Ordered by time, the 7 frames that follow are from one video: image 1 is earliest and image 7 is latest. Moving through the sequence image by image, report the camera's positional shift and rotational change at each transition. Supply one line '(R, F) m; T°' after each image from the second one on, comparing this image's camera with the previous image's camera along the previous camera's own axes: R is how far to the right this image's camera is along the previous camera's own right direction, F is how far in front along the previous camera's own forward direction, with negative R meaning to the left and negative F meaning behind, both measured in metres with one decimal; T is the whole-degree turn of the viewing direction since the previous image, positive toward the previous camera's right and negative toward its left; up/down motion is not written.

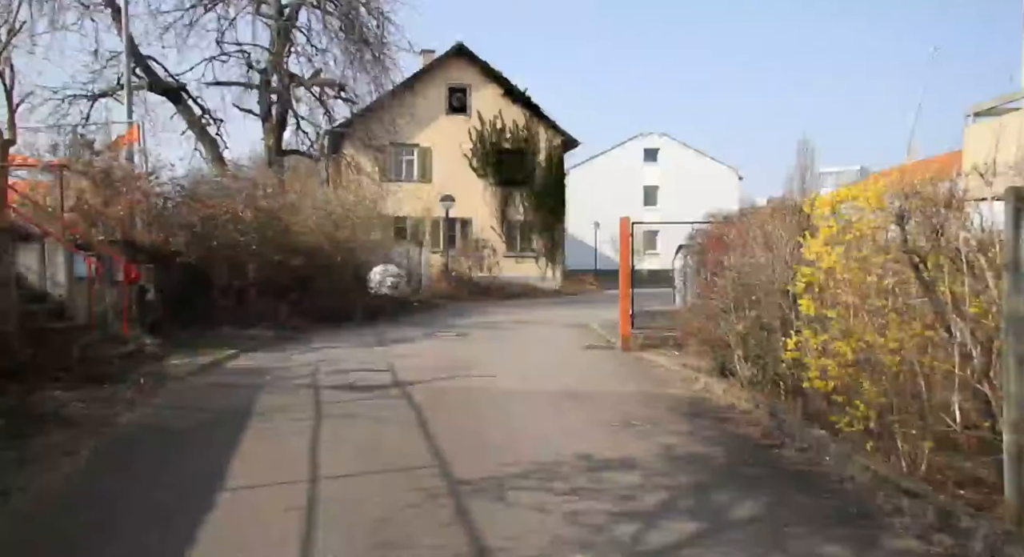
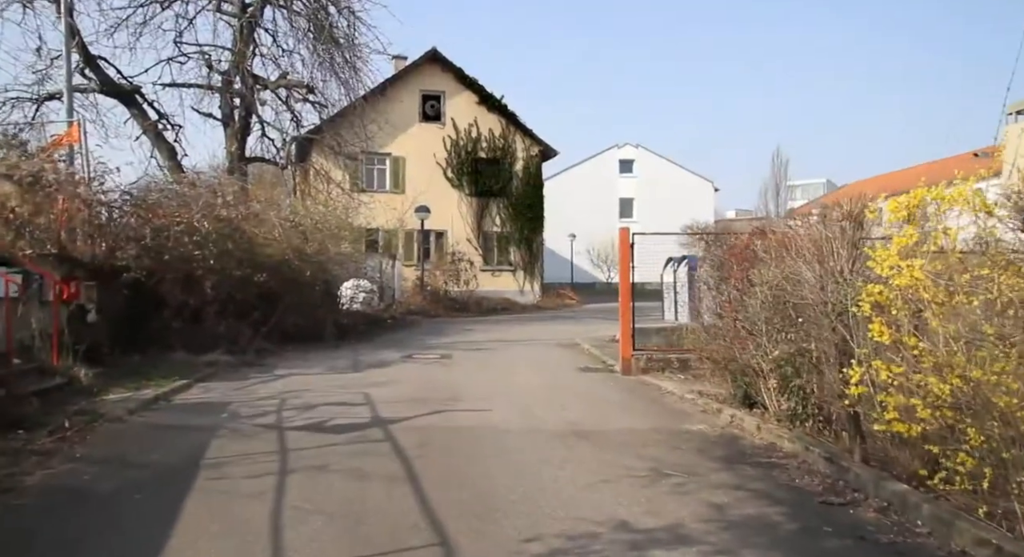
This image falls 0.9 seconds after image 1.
(-0.3, +1.4) m; +2°
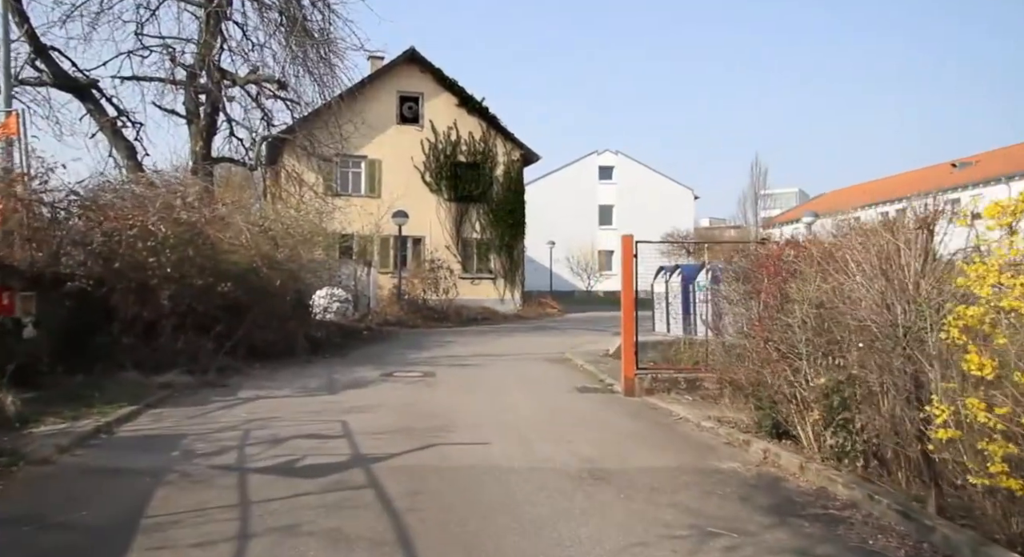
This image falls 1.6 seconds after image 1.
(-0.3, +1.2) m; +2°
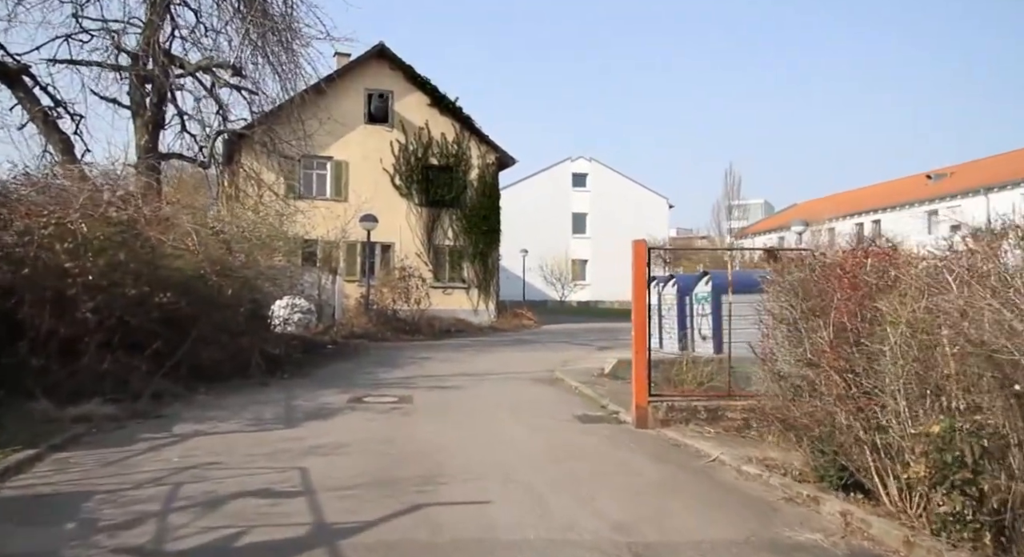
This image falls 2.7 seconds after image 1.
(-0.3, +1.8) m; +2°
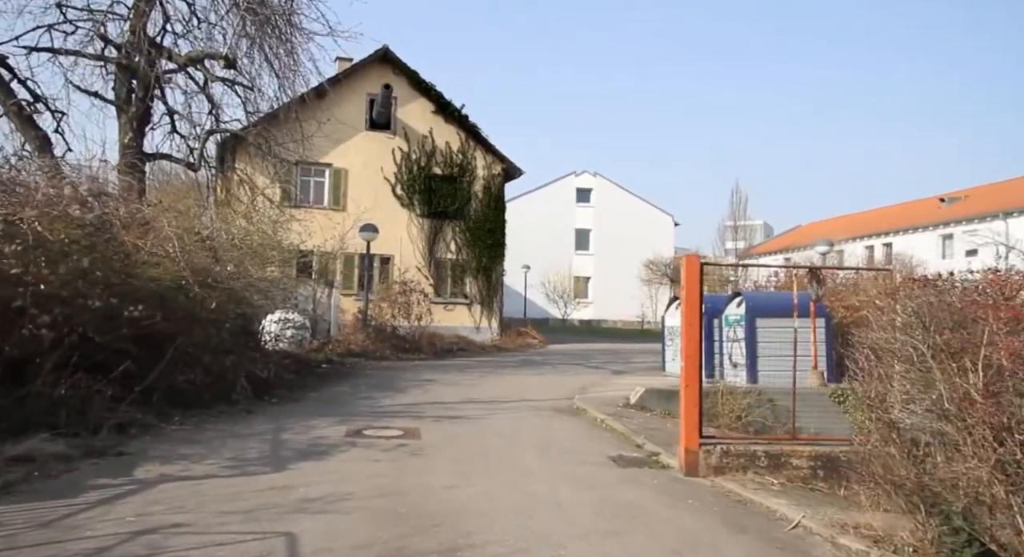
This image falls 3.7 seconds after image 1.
(-0.4, +1.5) m; 0°
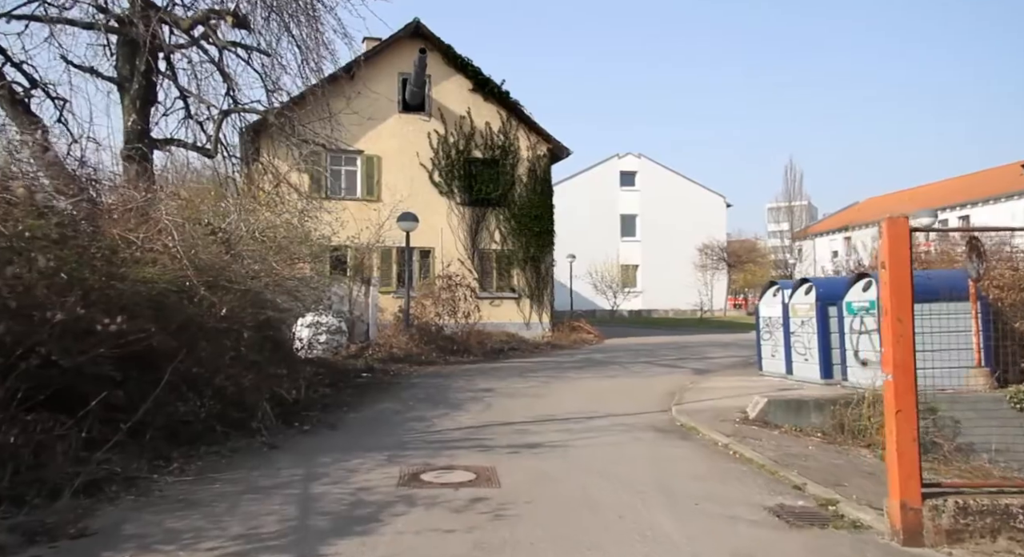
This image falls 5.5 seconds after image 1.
(-0.6, +2.7) m; -2°
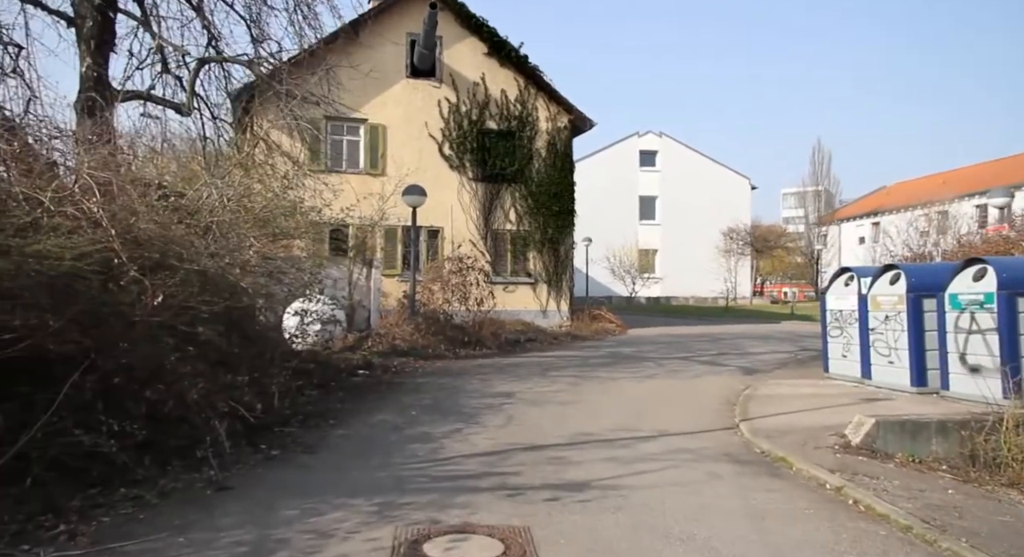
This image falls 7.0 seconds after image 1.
(-0.2, +2.5) m; -1°
